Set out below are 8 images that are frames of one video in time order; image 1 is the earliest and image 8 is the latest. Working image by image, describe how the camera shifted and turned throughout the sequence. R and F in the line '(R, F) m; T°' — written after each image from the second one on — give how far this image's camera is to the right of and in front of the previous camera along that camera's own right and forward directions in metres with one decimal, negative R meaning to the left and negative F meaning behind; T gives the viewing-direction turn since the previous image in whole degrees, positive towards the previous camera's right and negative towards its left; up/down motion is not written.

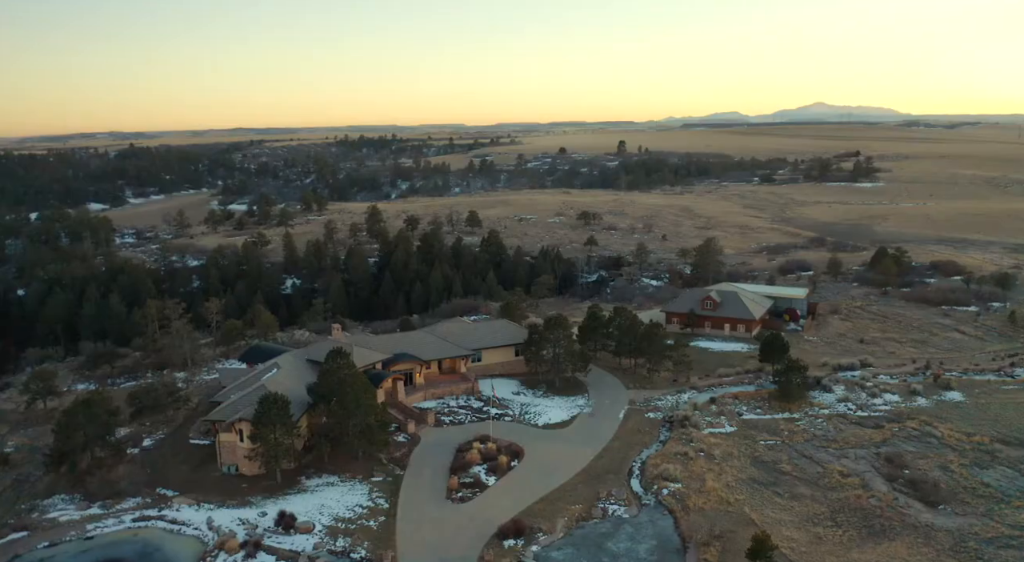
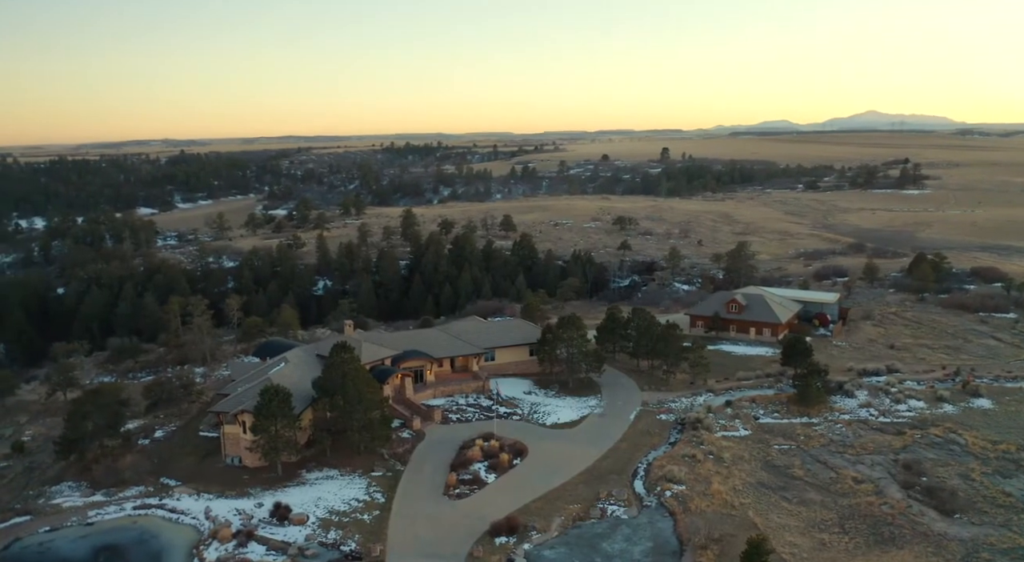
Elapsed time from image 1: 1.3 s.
(+0.9, +0.3) m; -3°
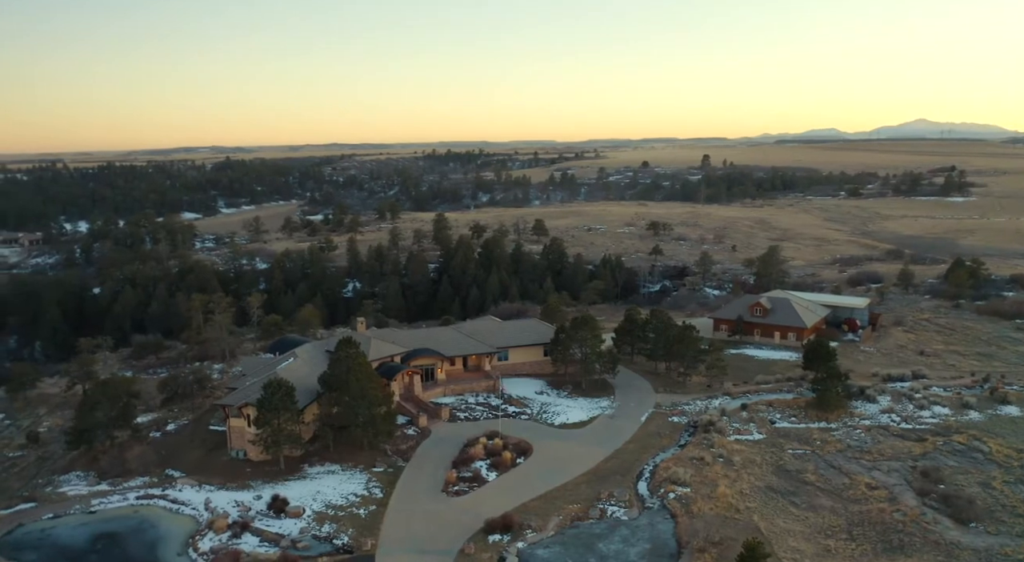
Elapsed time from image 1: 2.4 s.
(+0.8, +0.3) m; -3°
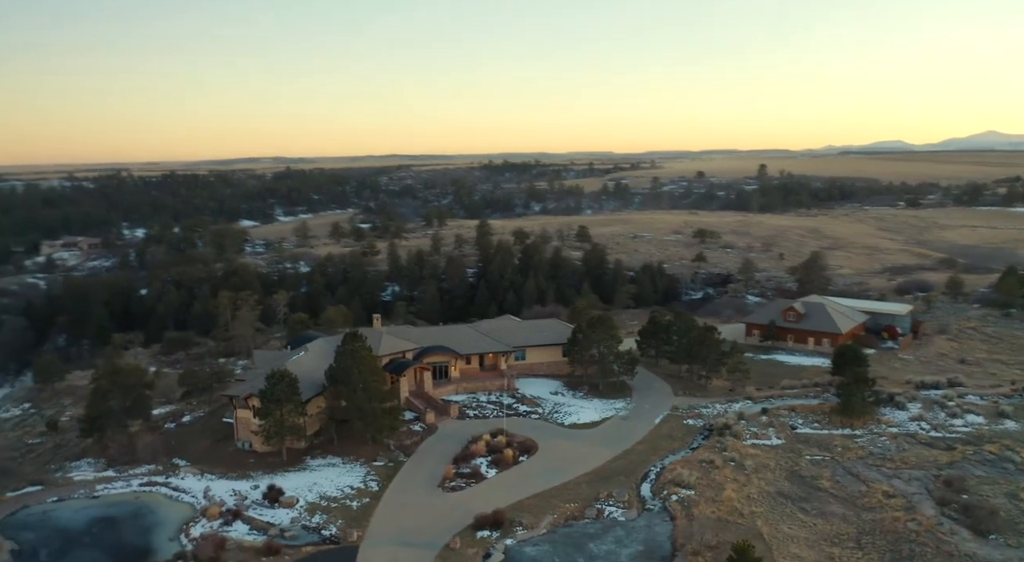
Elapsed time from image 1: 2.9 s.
(+1.2, +0.4) m; -3°
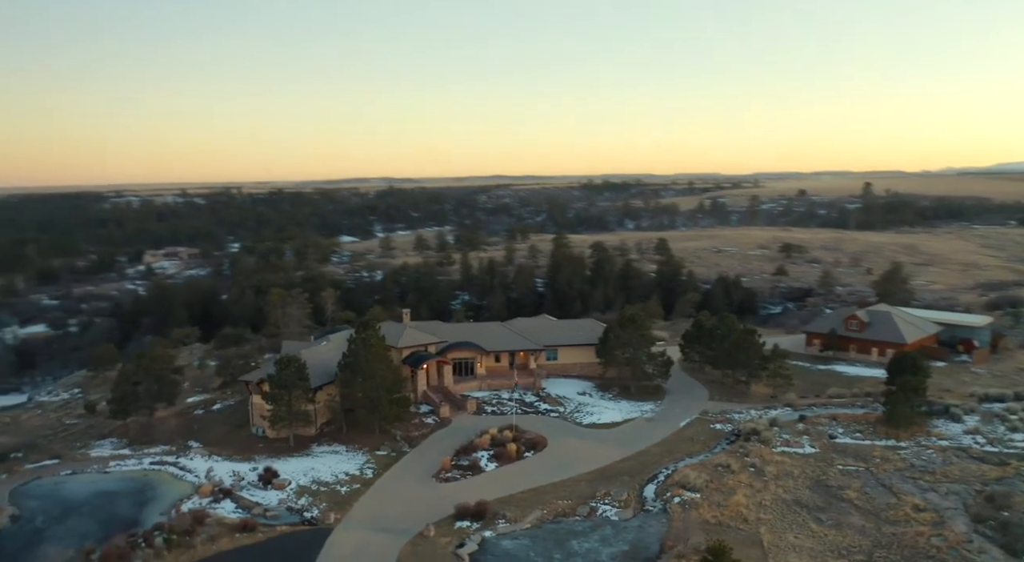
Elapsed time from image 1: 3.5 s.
(+2.0, +0.7) m; -6°
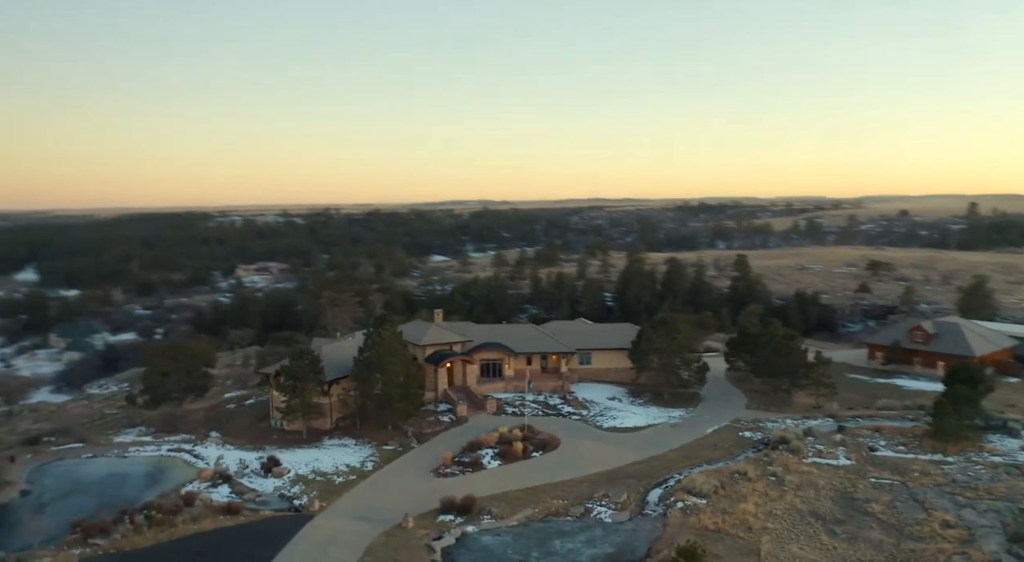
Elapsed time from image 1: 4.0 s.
(+1.8, +0.5) m; -6°
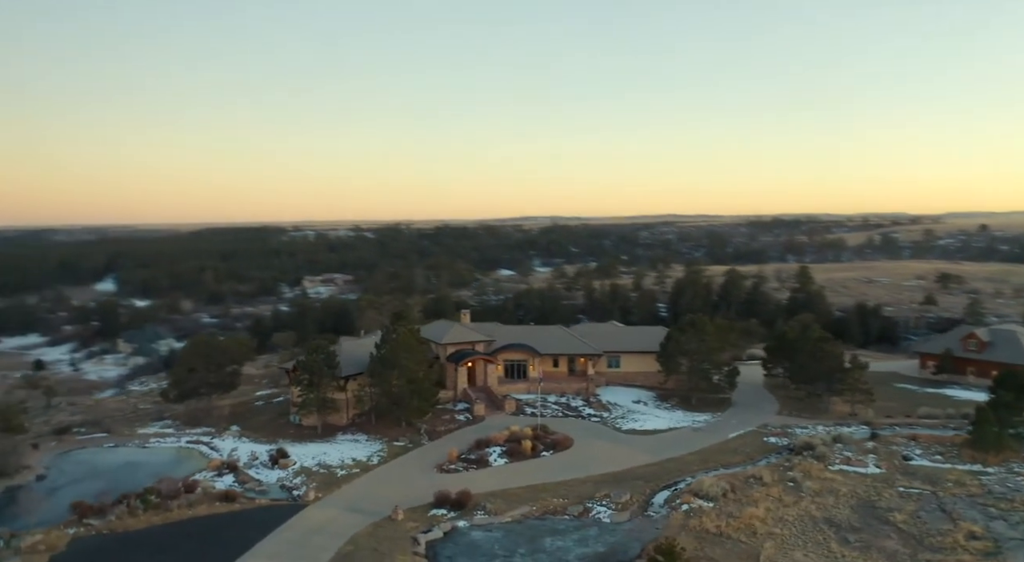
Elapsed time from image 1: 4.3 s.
(+1.3, +0.3) m; -4°
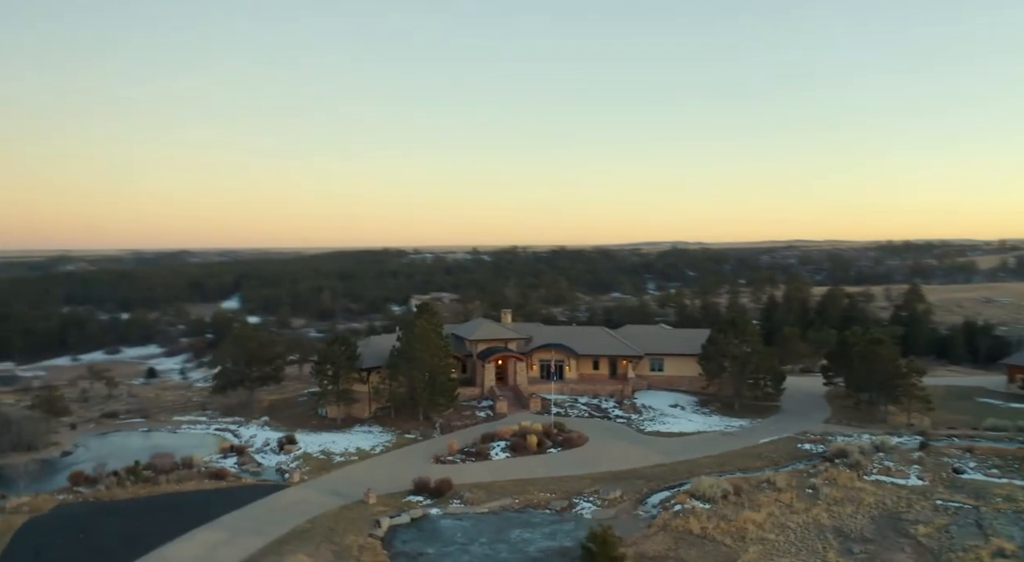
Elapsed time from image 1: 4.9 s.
(+2.5, +0.5) m; -8°
